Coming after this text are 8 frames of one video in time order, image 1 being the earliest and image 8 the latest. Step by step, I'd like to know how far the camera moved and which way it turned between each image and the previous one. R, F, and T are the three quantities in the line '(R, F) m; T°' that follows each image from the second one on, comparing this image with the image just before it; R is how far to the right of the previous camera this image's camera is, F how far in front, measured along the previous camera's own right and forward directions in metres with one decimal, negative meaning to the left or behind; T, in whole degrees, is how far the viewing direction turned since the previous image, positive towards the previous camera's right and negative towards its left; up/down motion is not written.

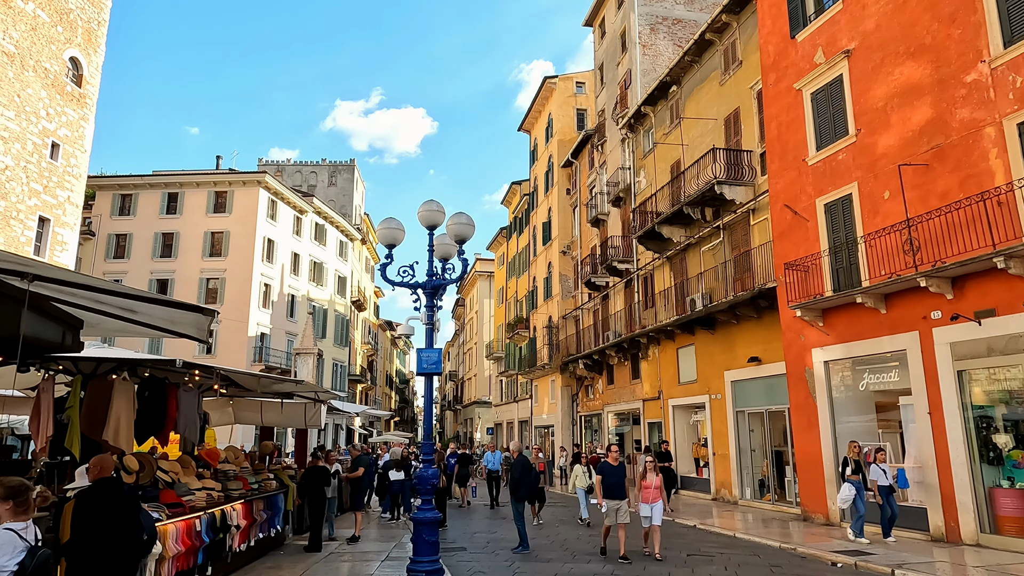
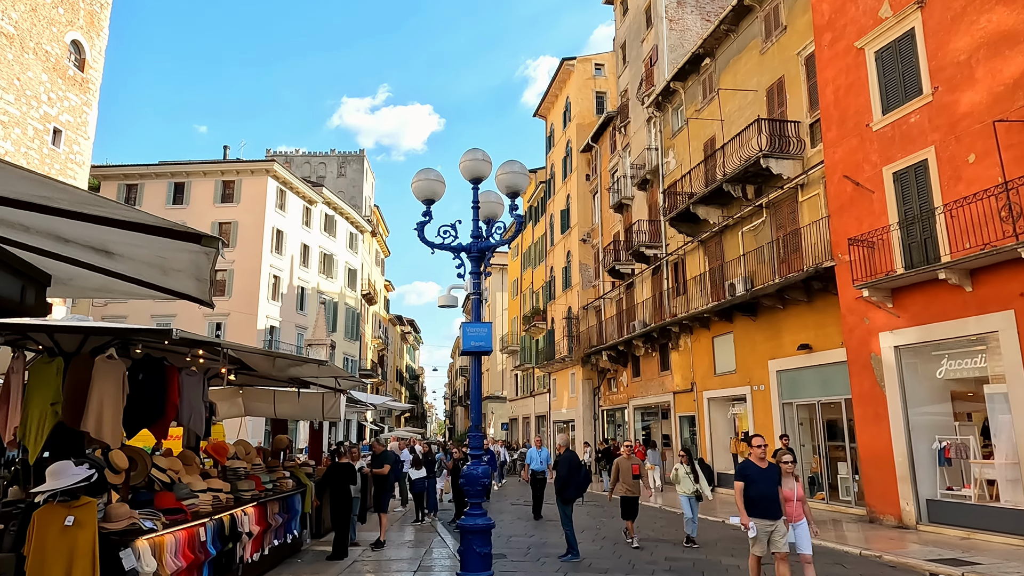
(-0.5, +1.2) m; -1°
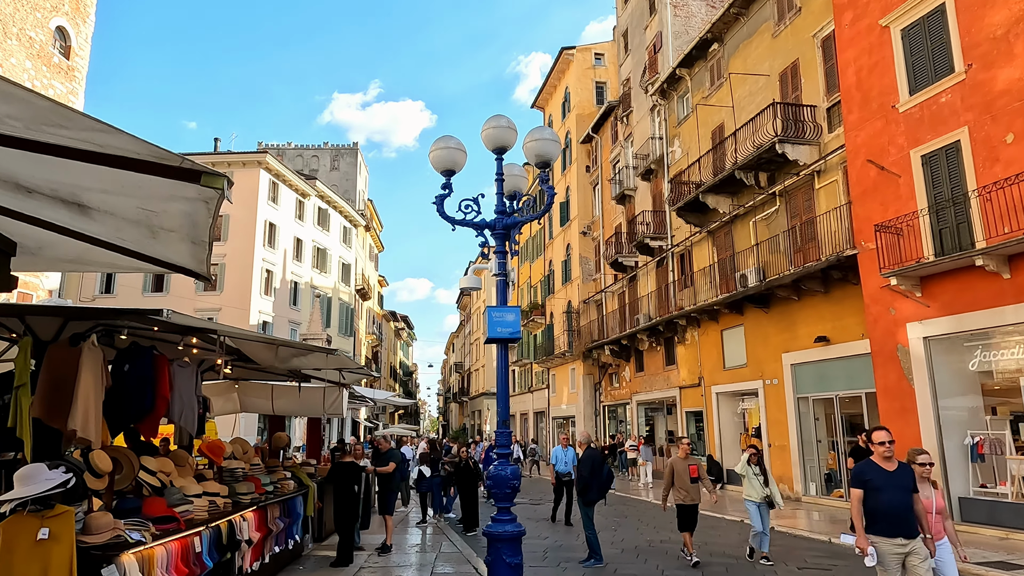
(-0.3, +0.6) m; +1°
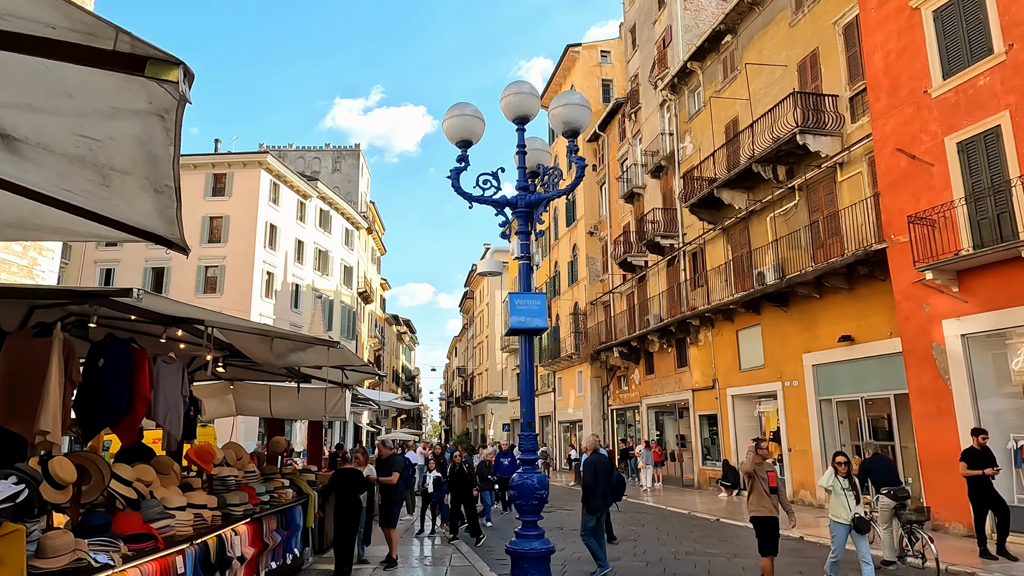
(-0.2, +0.7) m; 0°
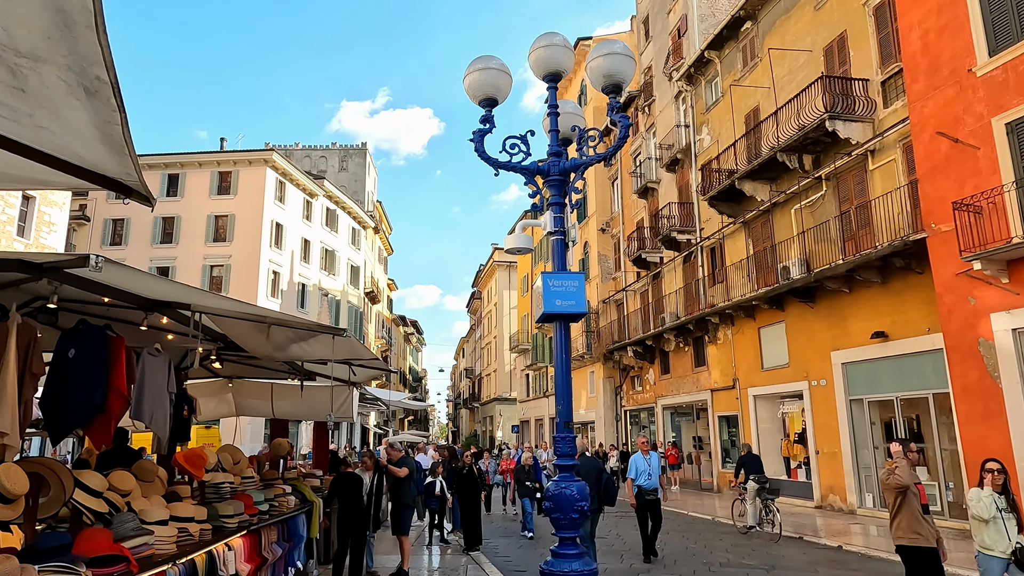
(-0.2, +0.7) m; -1°
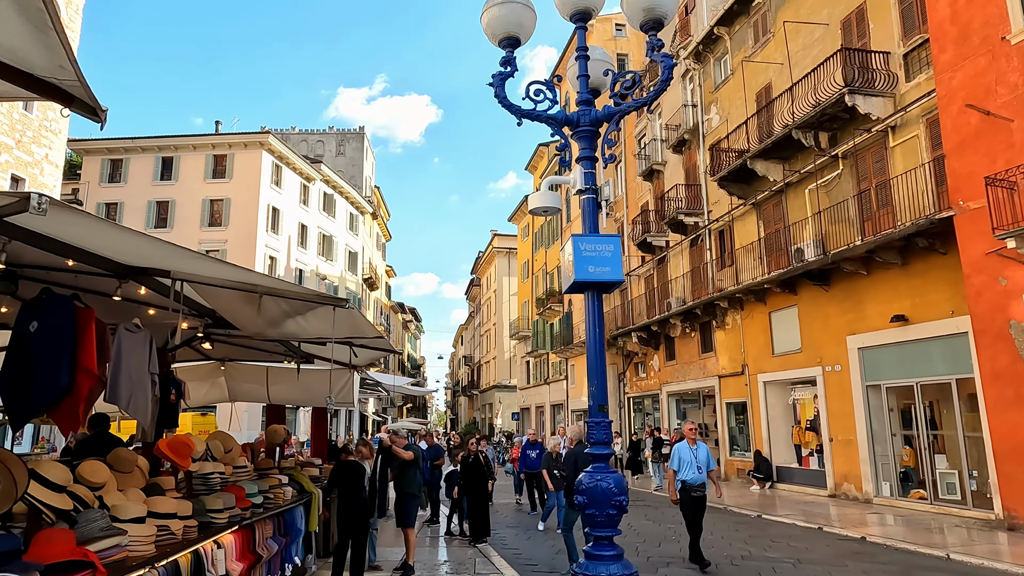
(-0.2, +0.5) m; 0°
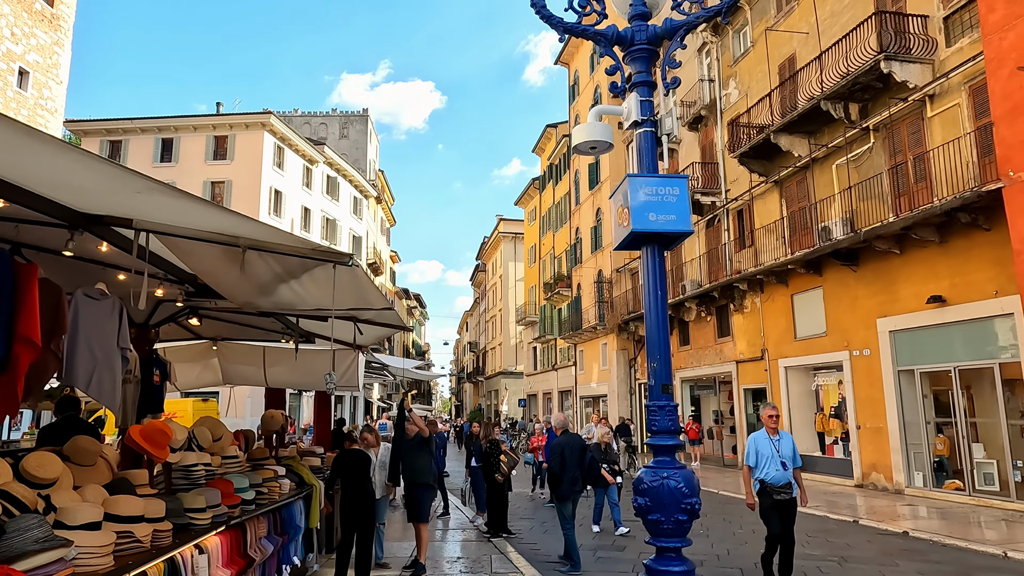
(-0.2, +0.7) m; 0°
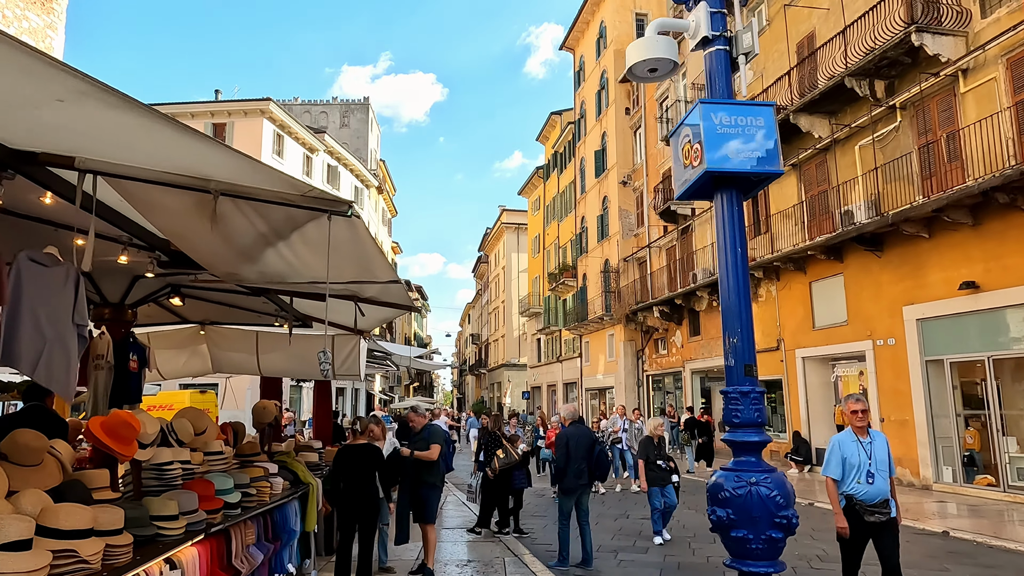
(-0.1, +0.6) m; 0°
